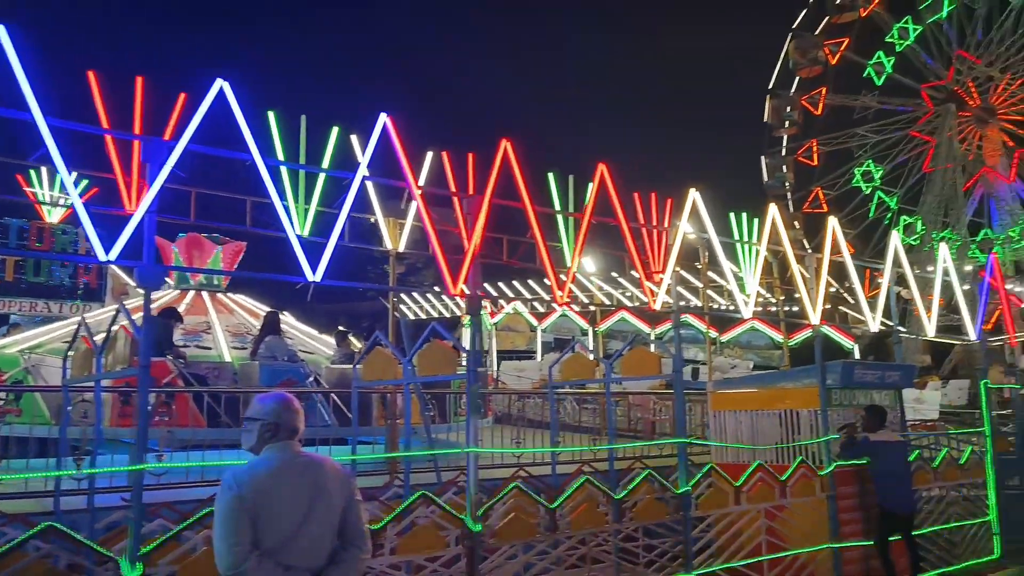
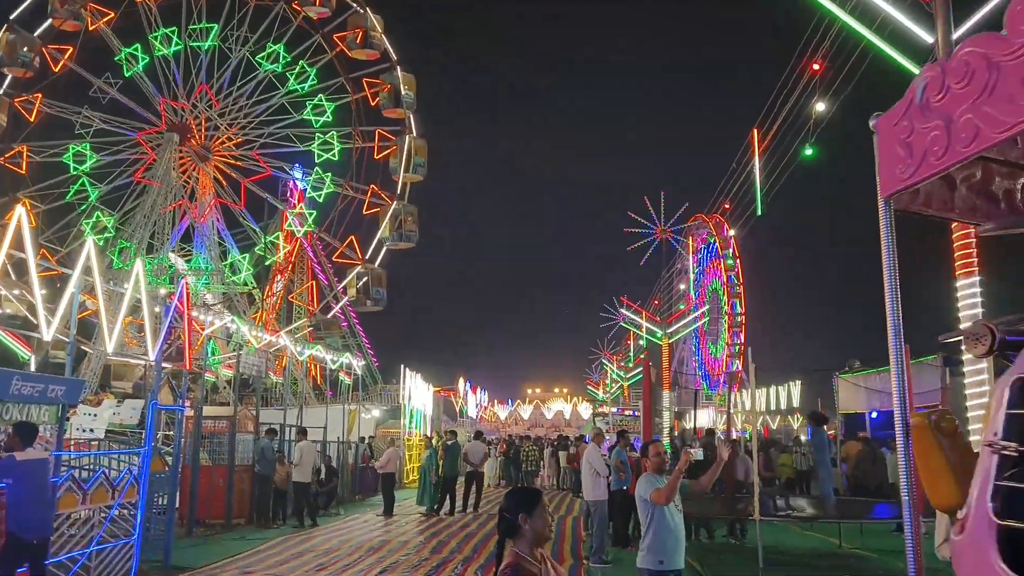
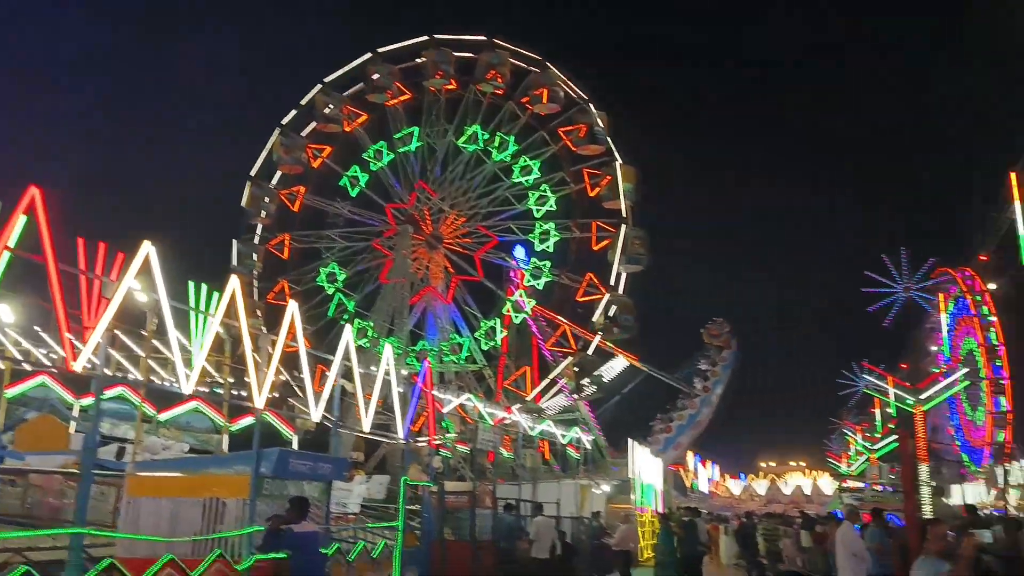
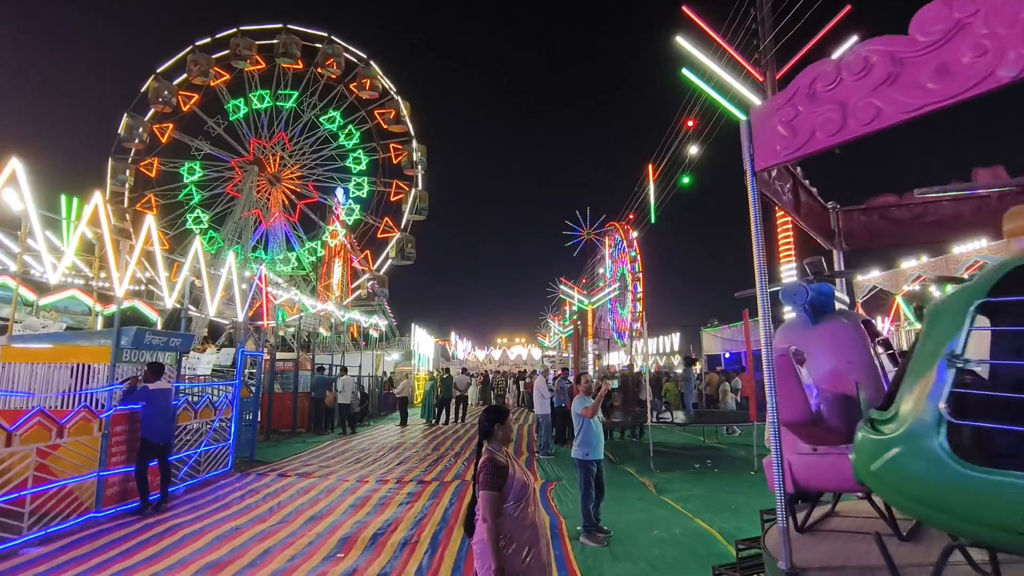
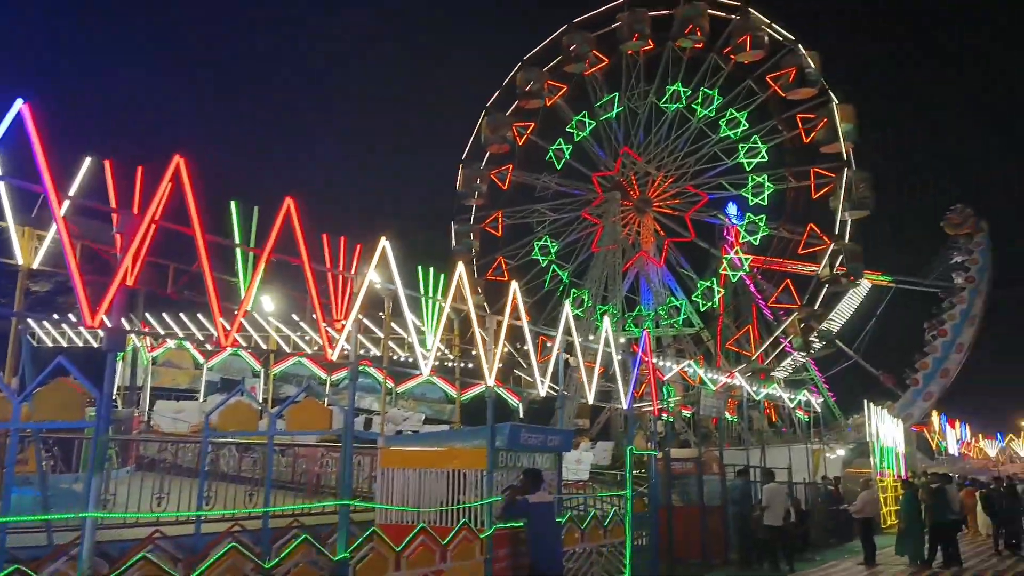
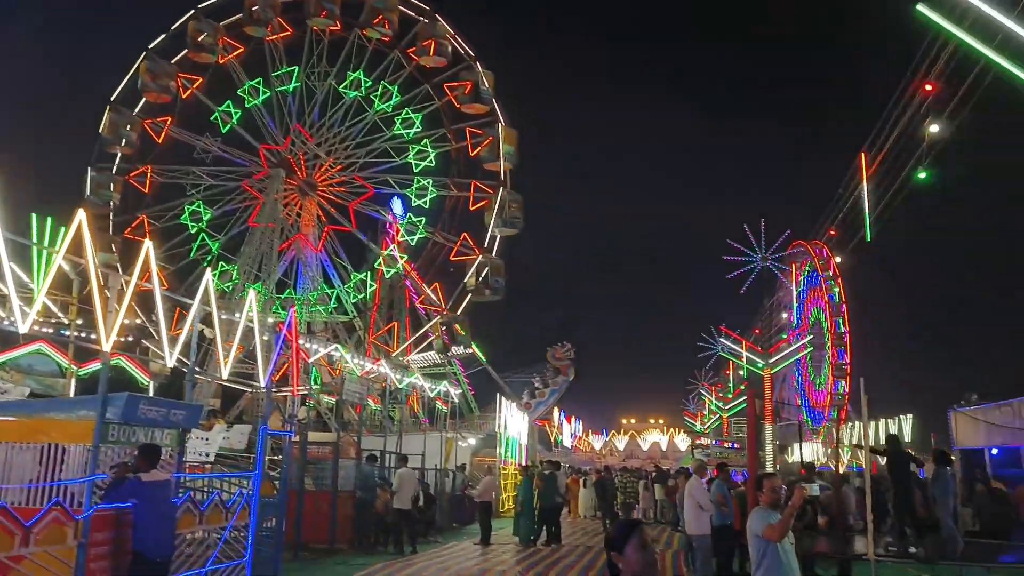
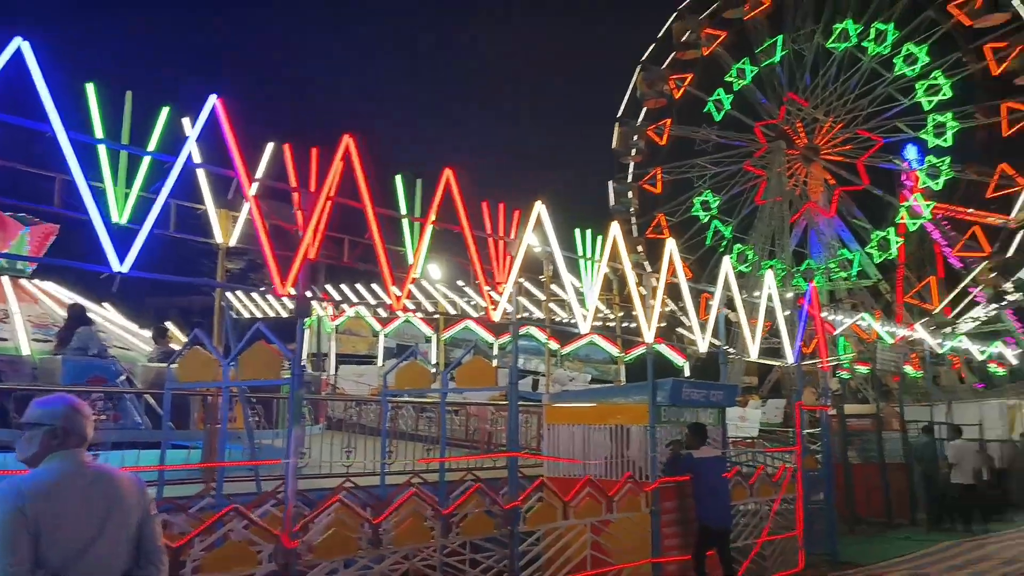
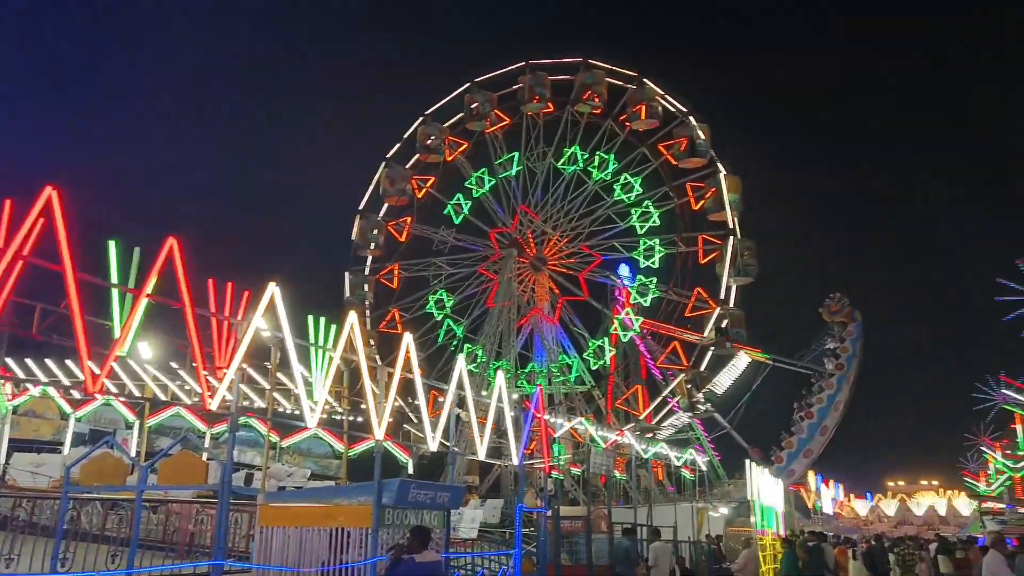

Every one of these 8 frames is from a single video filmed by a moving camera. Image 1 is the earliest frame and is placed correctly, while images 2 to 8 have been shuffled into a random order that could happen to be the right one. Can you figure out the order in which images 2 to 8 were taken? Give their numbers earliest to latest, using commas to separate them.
7, 5, 8, 3, 6, 2, 4
